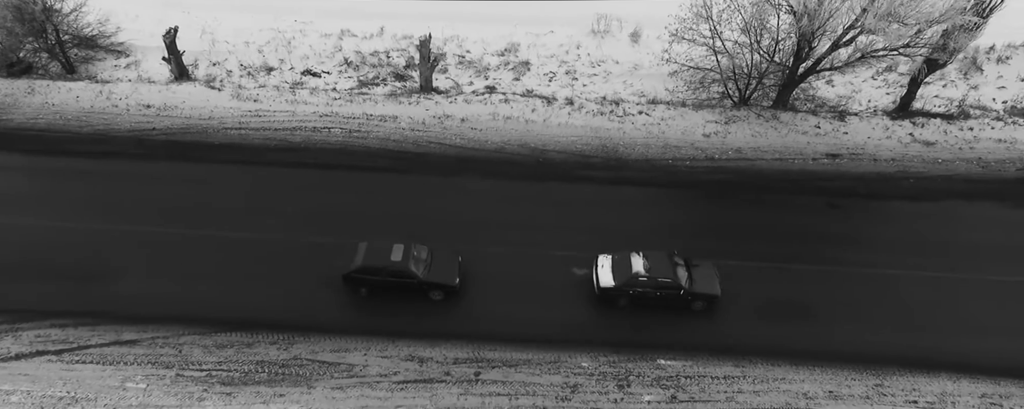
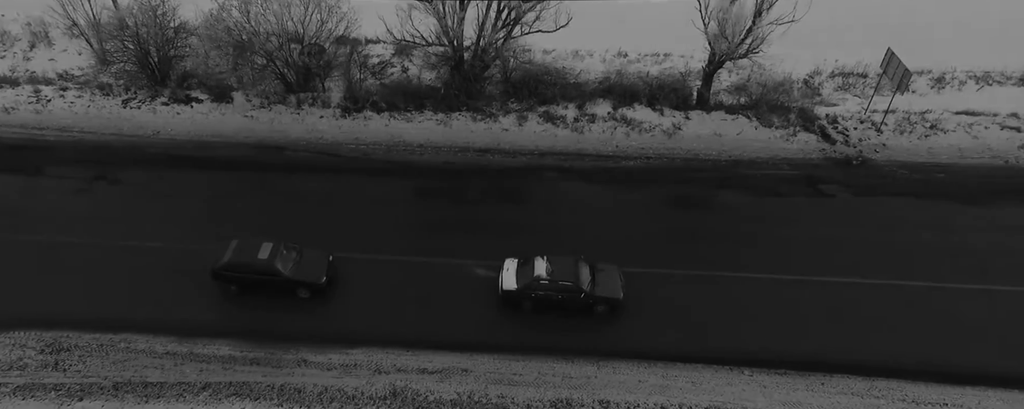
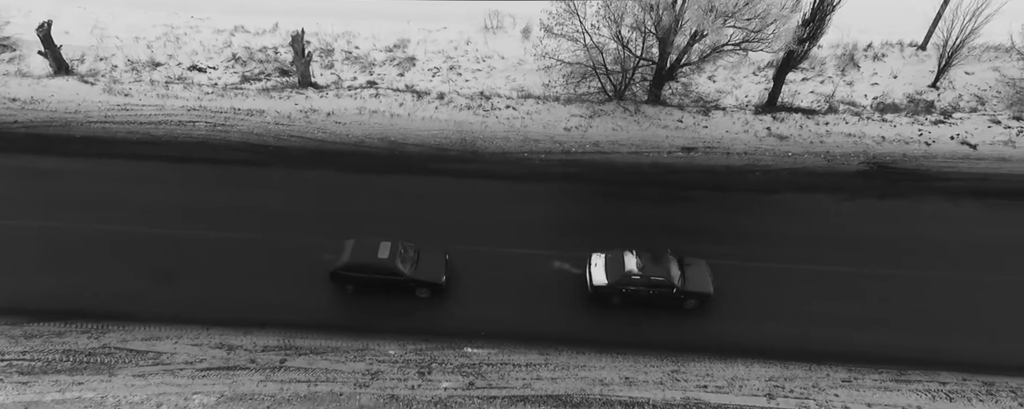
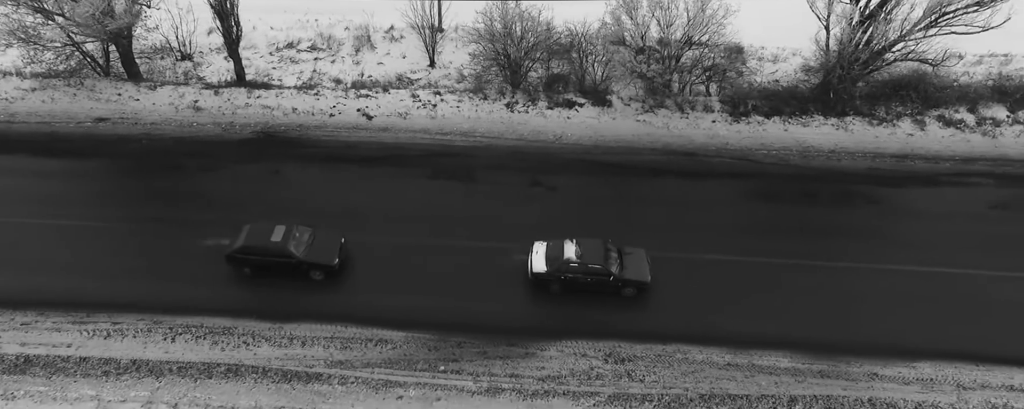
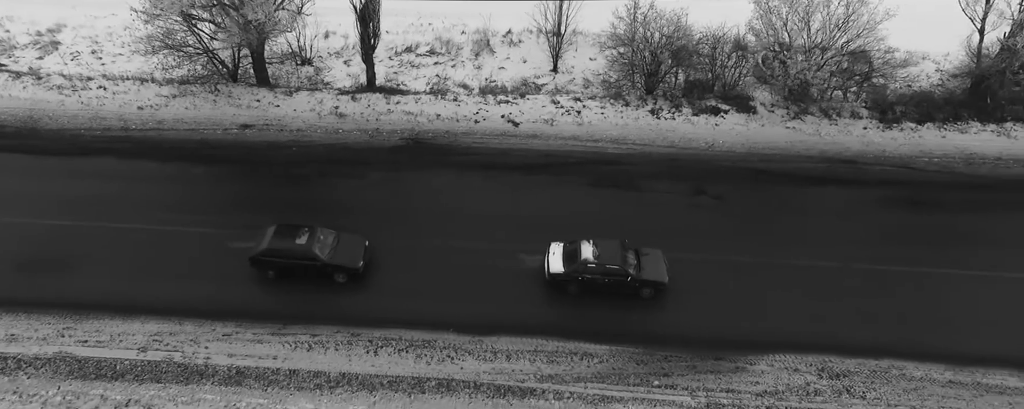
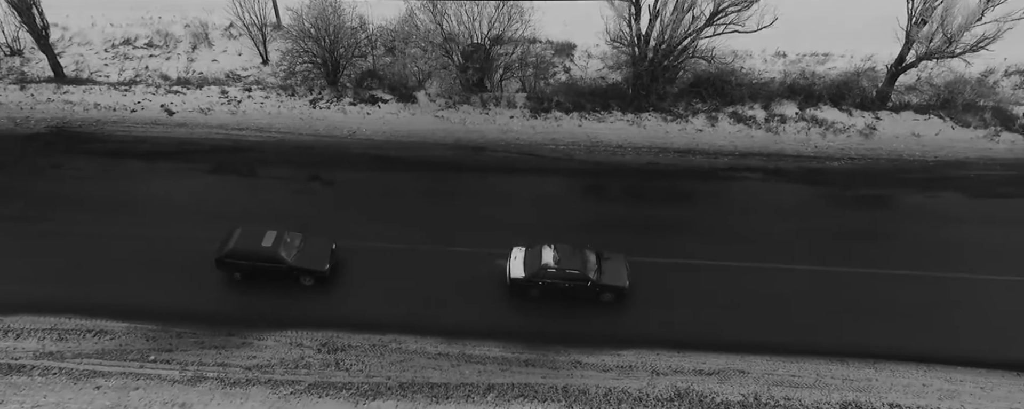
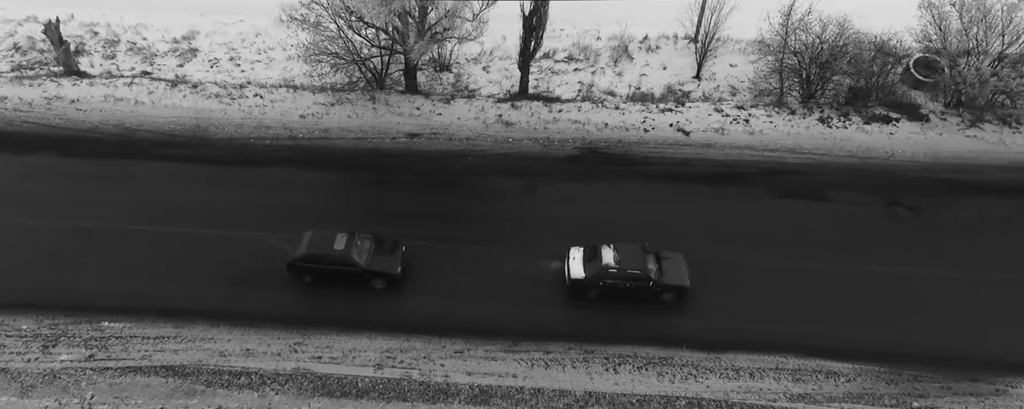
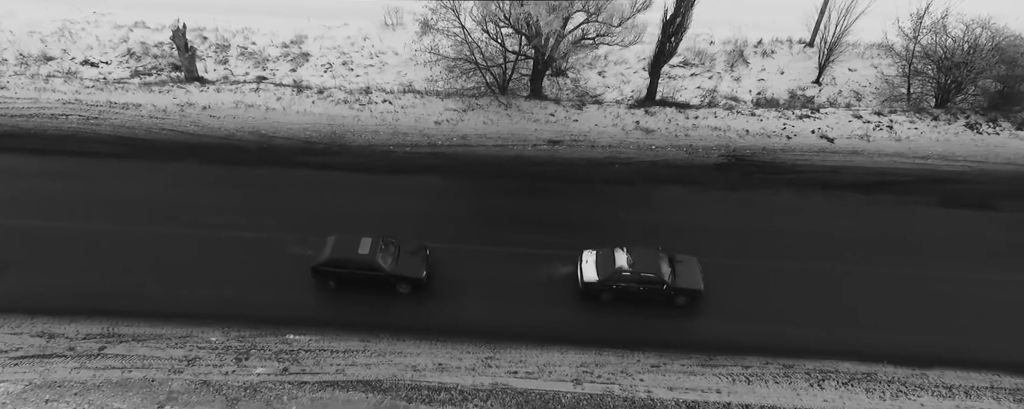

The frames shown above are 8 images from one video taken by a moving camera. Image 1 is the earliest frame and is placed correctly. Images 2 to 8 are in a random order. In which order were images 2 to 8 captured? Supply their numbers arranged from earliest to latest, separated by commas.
3, 8, 7, 5, 4, 6, 2
